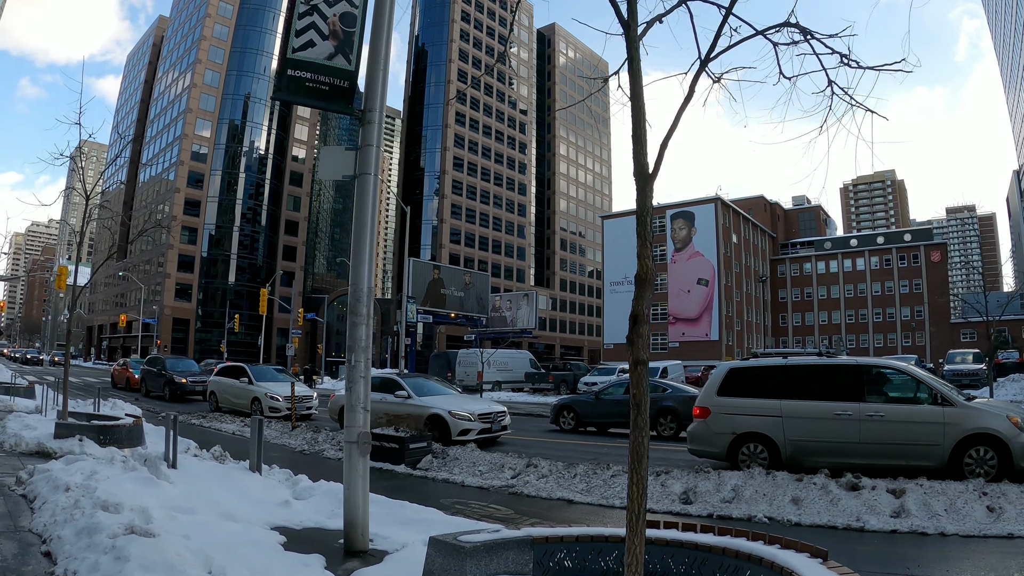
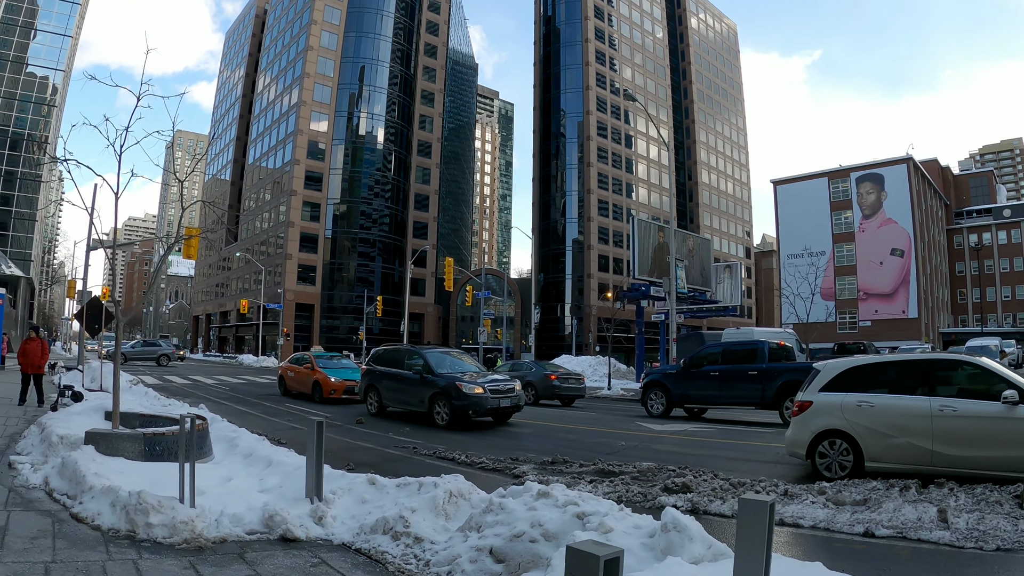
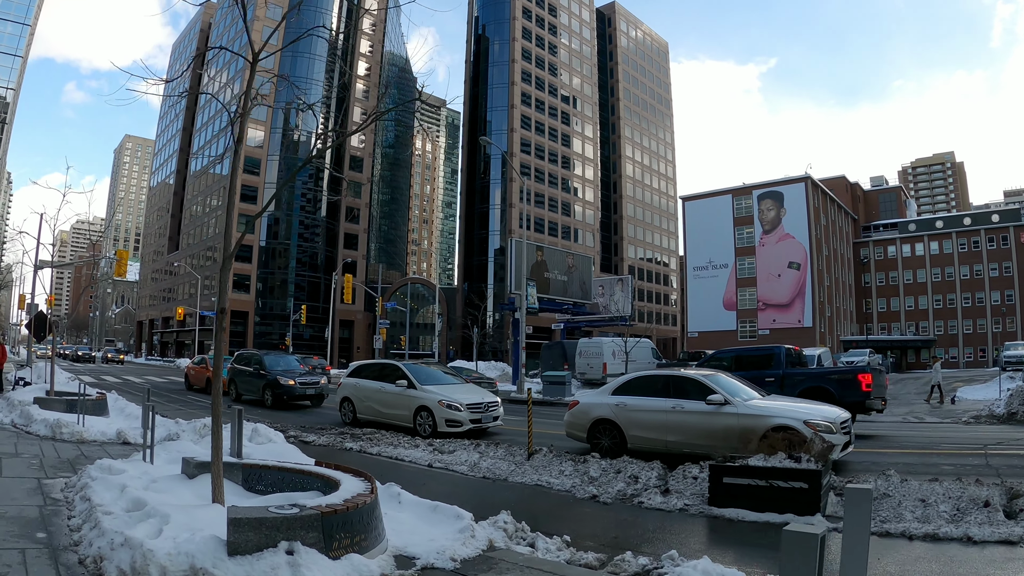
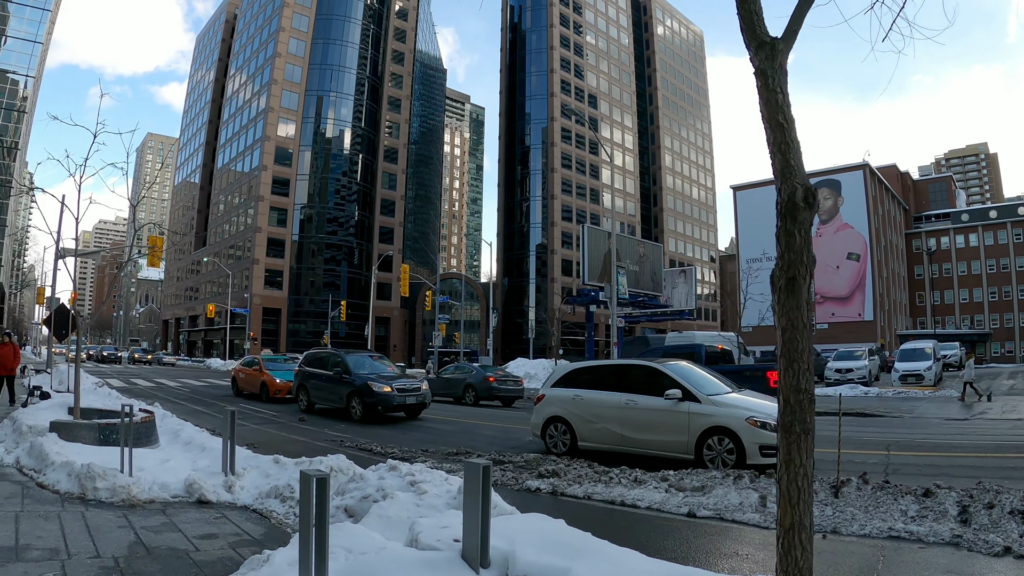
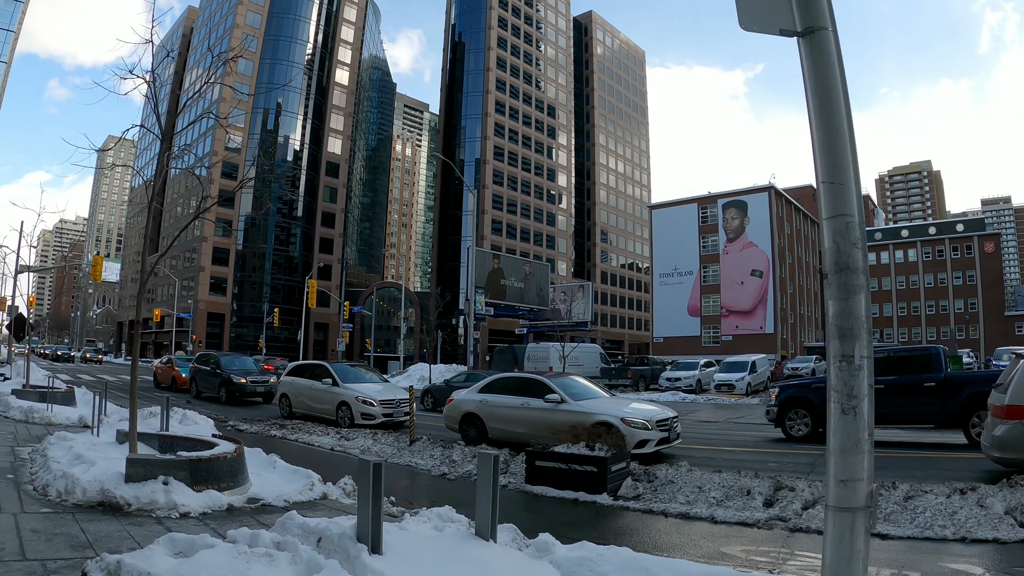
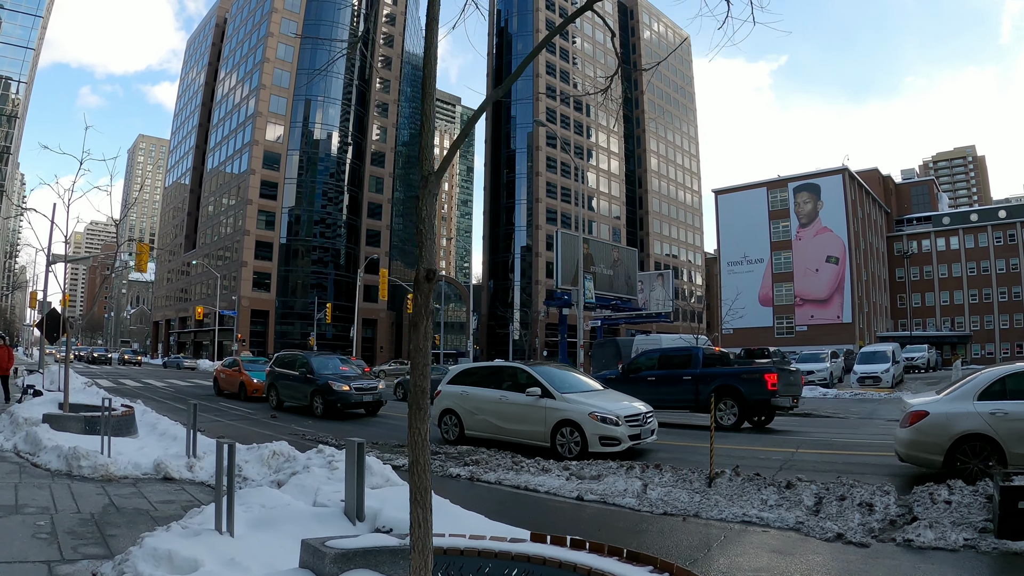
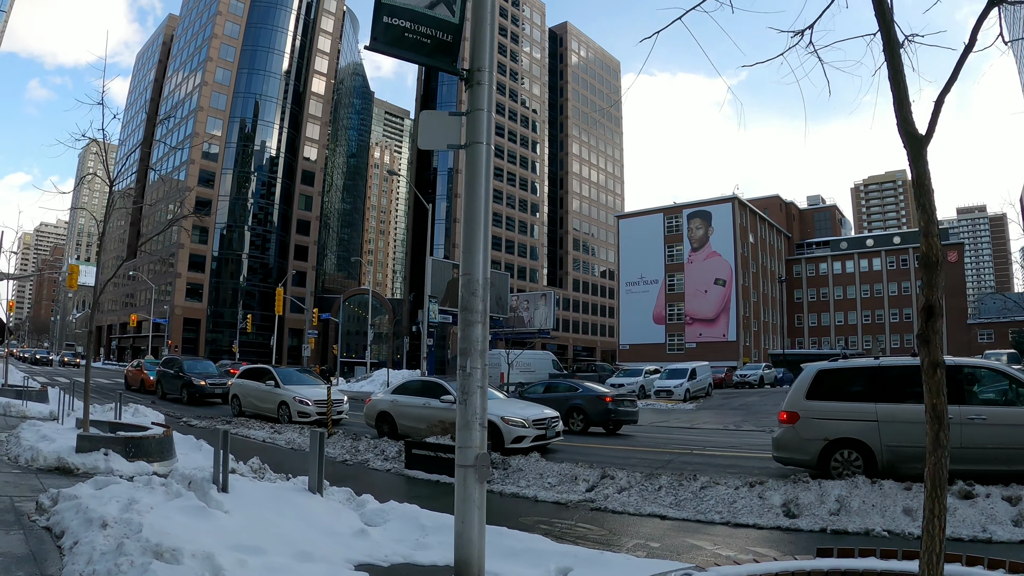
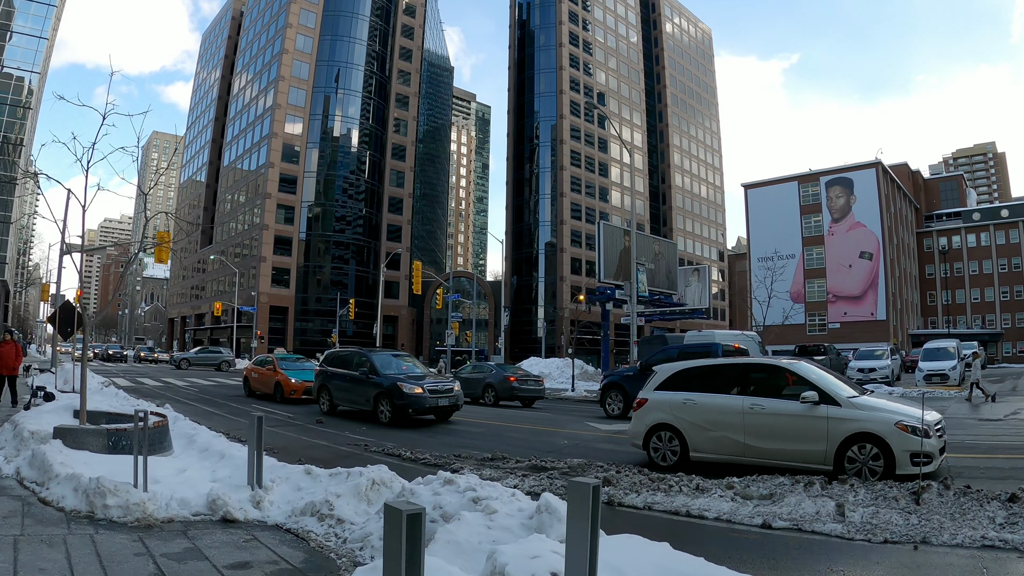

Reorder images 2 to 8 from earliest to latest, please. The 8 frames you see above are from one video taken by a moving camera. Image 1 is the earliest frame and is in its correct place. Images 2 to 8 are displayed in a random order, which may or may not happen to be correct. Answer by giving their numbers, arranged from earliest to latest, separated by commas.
7, 5, 3, 6, 4, 8, 2
